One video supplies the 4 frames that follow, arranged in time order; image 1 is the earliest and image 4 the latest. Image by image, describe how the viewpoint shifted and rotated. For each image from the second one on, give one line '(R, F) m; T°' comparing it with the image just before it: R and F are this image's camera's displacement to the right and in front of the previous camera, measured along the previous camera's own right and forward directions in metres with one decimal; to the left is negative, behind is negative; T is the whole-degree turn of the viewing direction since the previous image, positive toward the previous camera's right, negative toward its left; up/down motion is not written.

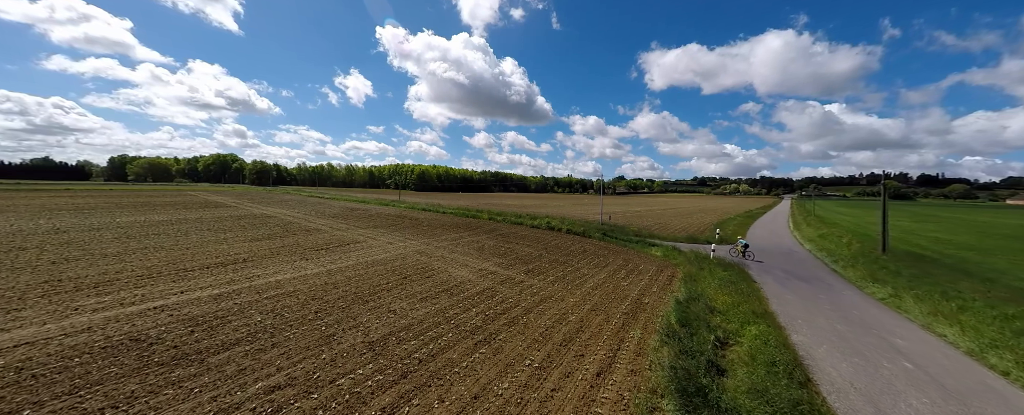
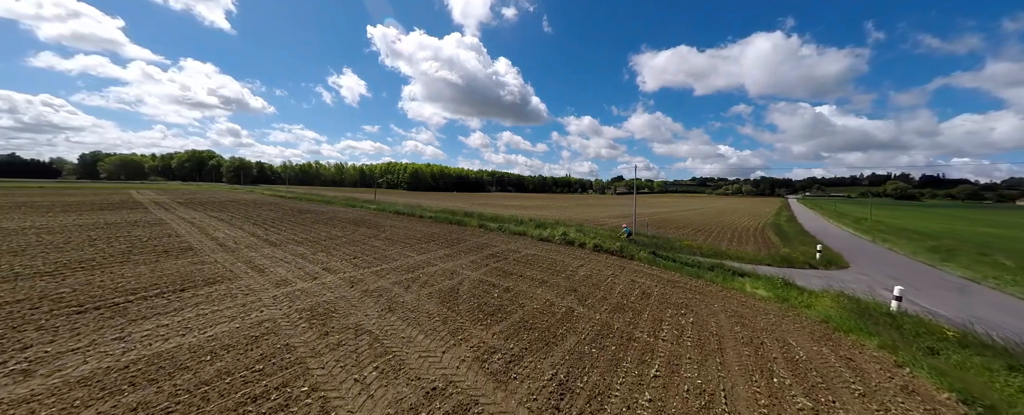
(-0.2, +8.5) m; +1°
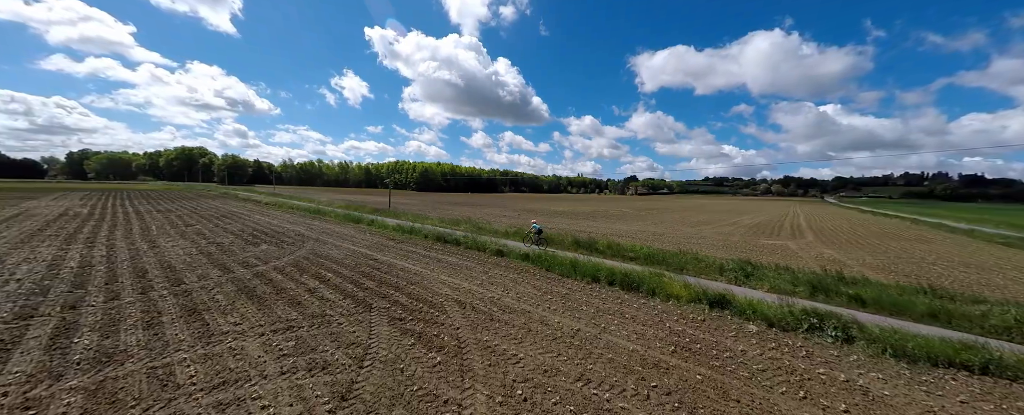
(-7.3, +13.9) m; 0°
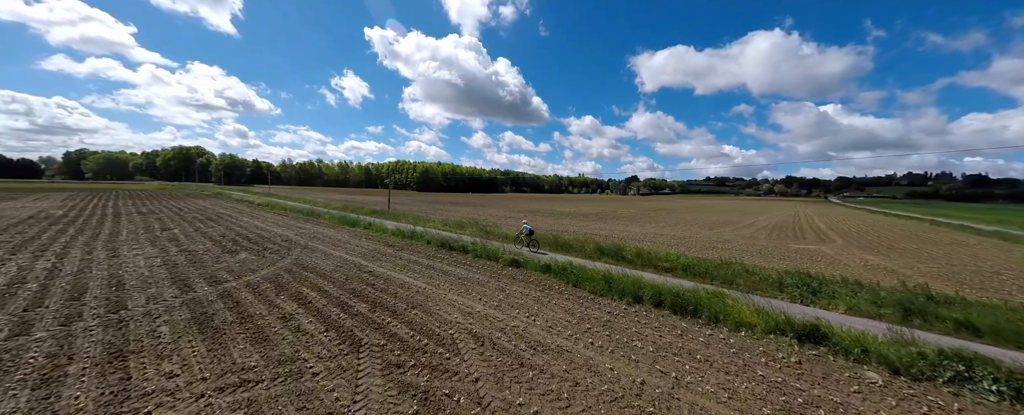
(-0.6, +1.7) m; 0°
